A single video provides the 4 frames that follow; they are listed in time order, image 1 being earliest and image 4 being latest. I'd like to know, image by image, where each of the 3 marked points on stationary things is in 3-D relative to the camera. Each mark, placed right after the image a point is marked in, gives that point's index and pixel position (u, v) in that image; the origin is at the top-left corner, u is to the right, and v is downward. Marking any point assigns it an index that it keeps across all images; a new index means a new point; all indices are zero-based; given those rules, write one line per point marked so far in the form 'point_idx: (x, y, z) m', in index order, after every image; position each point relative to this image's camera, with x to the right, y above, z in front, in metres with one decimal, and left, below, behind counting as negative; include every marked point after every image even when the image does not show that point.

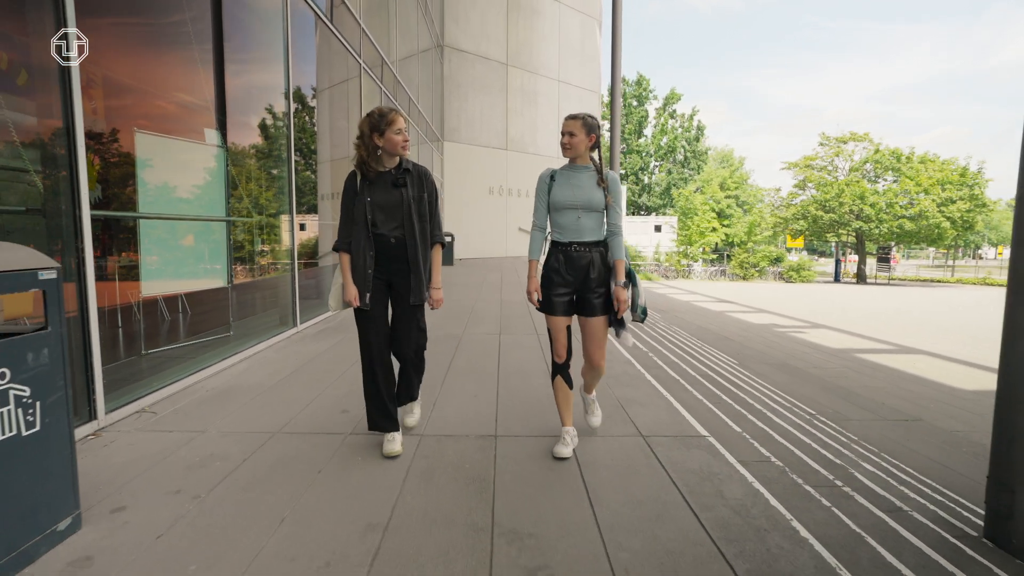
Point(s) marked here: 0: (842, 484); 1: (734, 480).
0: (+2.0, -1.2, +3.3) m
1: (+1.1, -1.0, +2.7) m
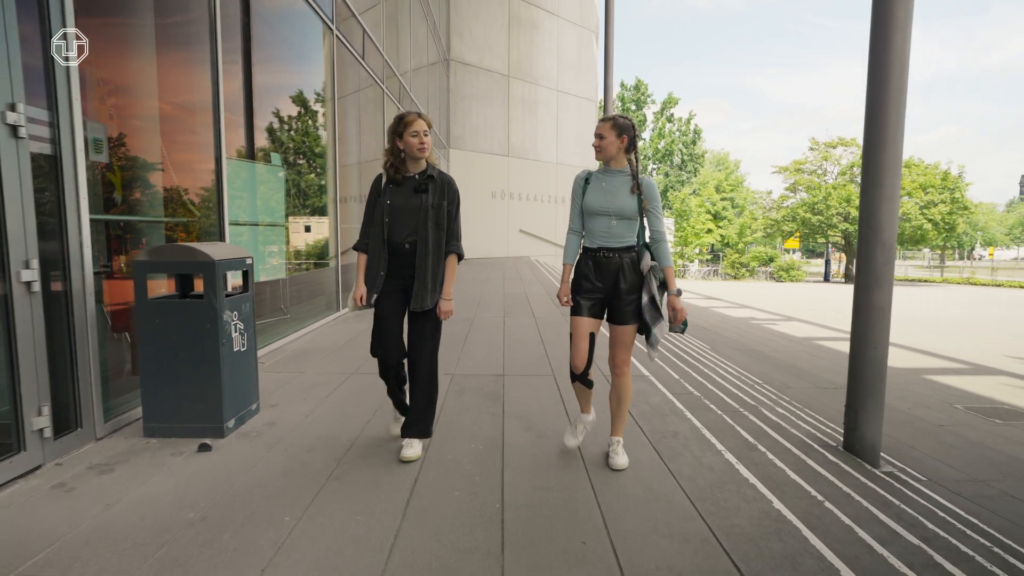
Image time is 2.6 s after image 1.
0: (+2.0, -1.1, +4.7) m
1: (+1.2, -0.9, +4.2) m
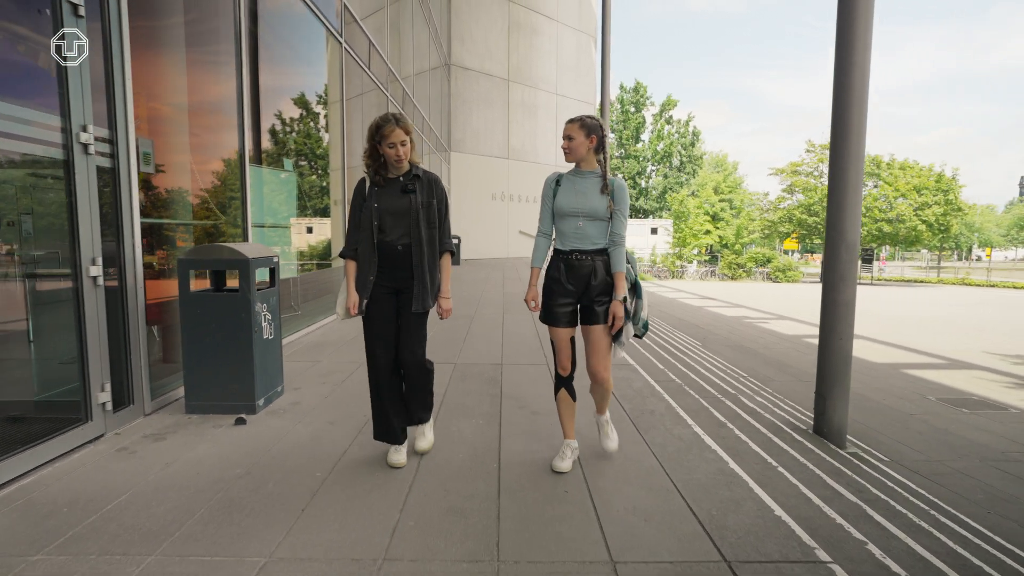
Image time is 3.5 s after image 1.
0: (+2.0, -1.1, +5.1) m
1: (+1.1, -0.9, +4.6) m
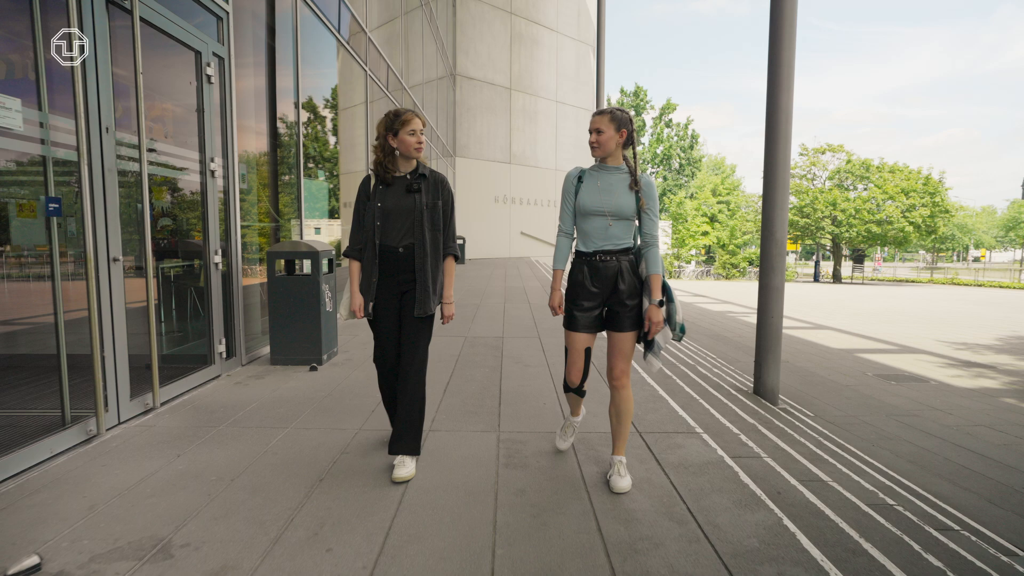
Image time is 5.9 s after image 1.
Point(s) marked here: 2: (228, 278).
0: (+2.0, -0.9, +6.3) m
1: (+1.1, -0.7, +5.8) m
2: (-2.4, +0.1, +4.4) m
